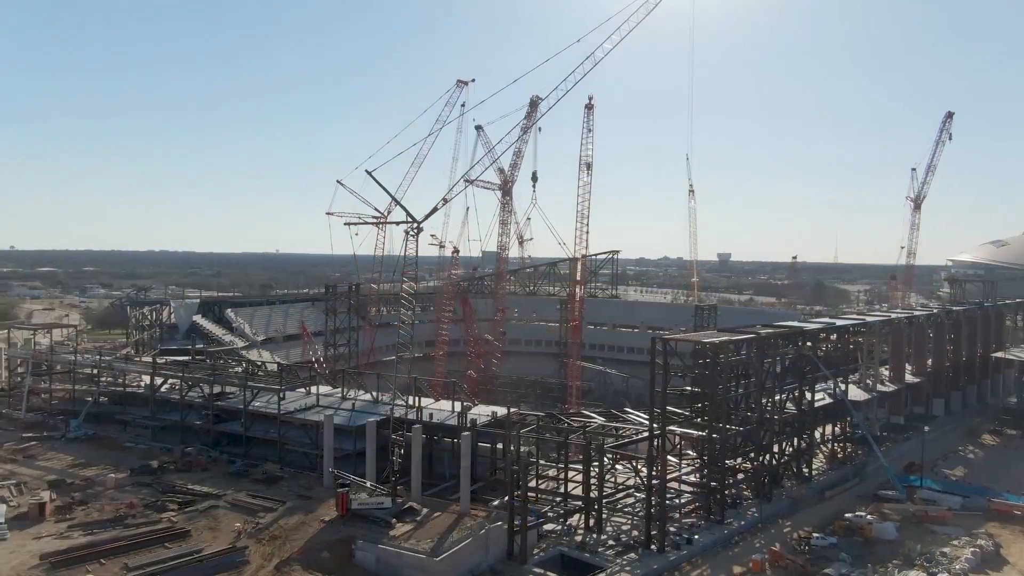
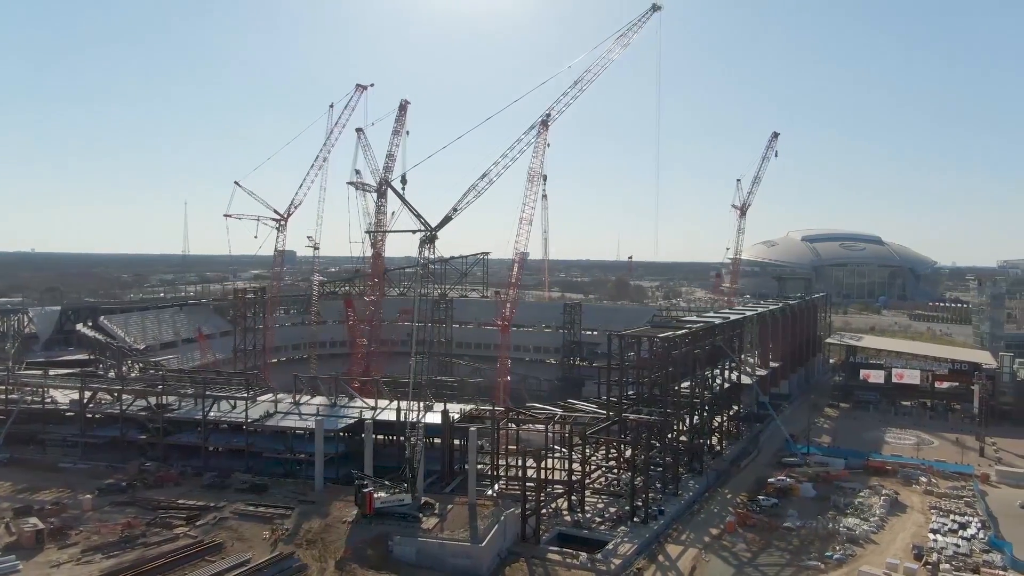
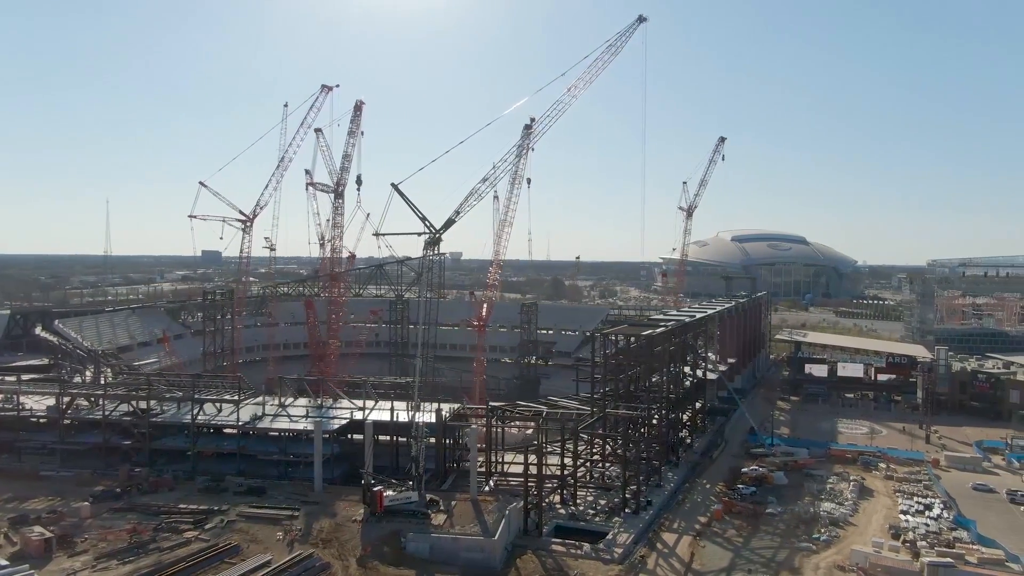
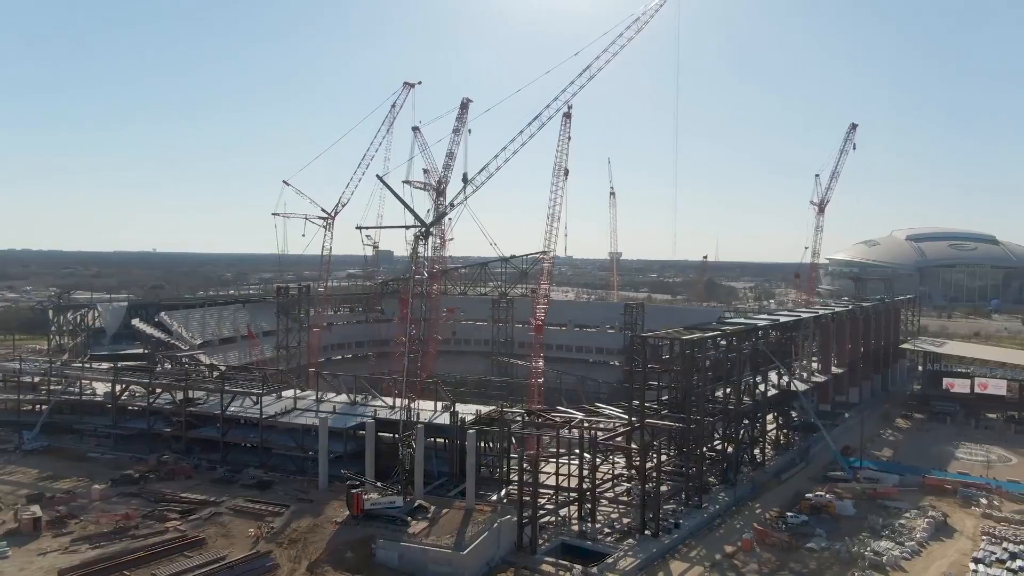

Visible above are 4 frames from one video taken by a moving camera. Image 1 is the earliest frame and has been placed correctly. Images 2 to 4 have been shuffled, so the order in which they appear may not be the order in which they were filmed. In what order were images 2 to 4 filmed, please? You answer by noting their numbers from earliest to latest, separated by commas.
4, 2, 3
